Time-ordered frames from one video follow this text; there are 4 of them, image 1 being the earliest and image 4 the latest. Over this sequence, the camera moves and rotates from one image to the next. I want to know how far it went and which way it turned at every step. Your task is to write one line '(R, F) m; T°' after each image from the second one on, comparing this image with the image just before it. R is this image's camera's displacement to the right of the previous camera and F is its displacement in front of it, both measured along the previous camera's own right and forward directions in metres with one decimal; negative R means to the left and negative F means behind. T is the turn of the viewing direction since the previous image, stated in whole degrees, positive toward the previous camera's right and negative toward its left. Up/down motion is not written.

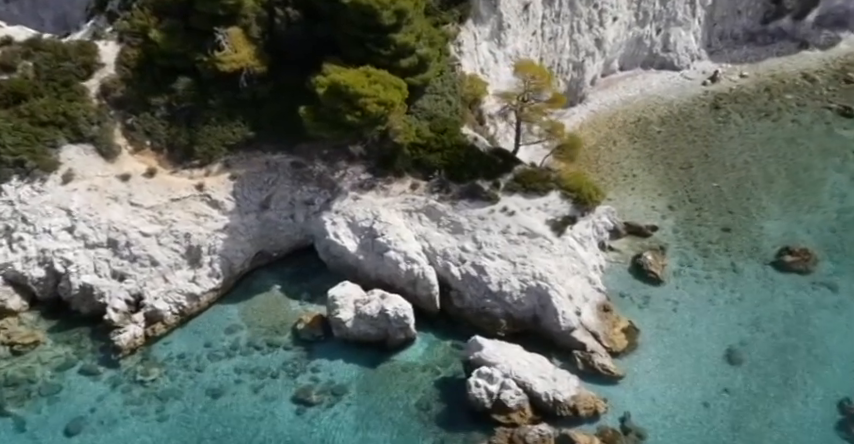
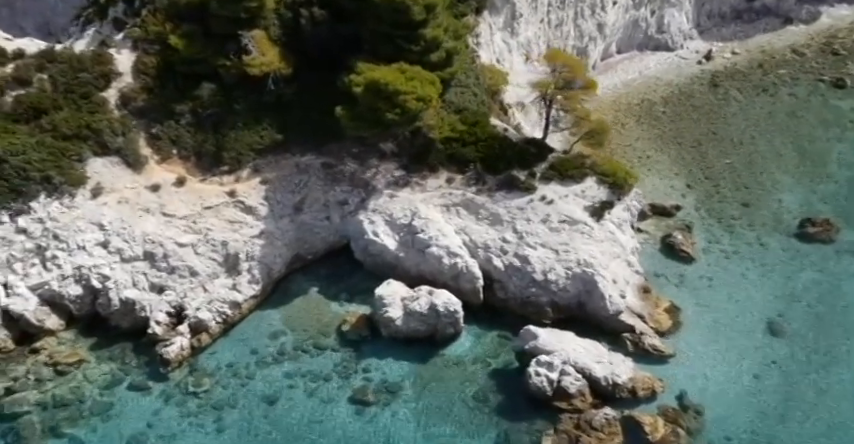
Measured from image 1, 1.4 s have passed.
(-2.4, 0.0) m; +3°
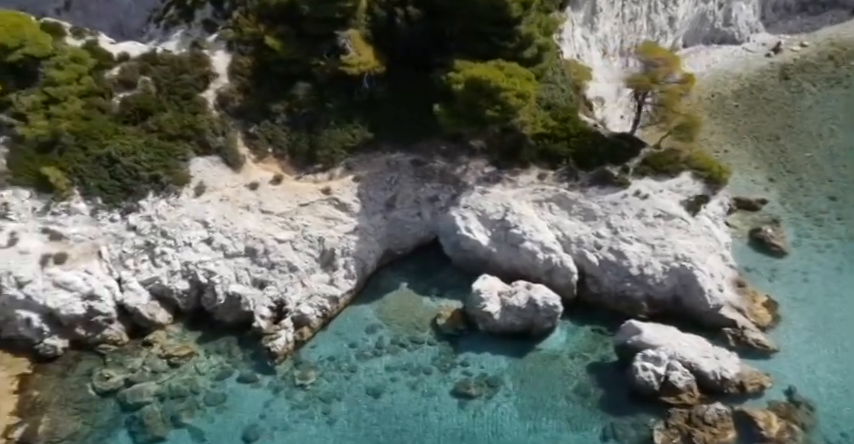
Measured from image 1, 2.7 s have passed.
(-2.2, -0.4) m; -2°
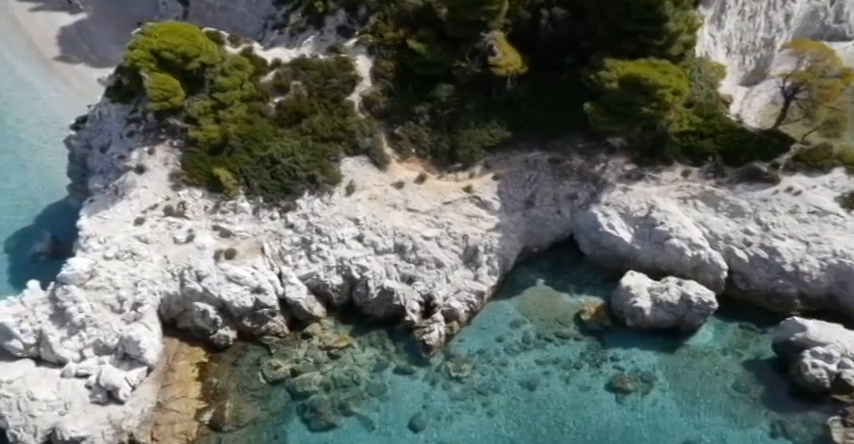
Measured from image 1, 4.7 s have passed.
(-3.1, -0.7) m; -5°
